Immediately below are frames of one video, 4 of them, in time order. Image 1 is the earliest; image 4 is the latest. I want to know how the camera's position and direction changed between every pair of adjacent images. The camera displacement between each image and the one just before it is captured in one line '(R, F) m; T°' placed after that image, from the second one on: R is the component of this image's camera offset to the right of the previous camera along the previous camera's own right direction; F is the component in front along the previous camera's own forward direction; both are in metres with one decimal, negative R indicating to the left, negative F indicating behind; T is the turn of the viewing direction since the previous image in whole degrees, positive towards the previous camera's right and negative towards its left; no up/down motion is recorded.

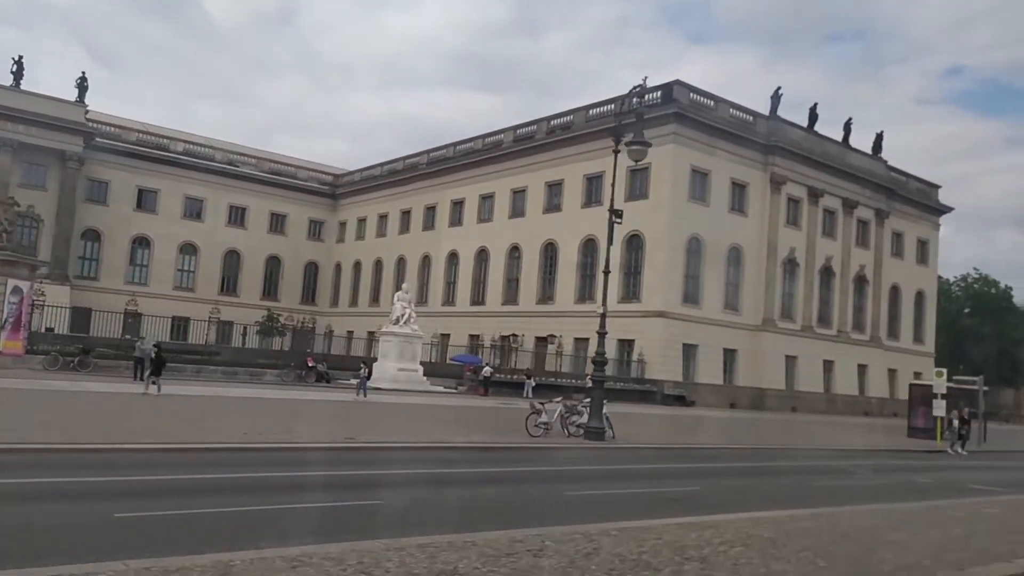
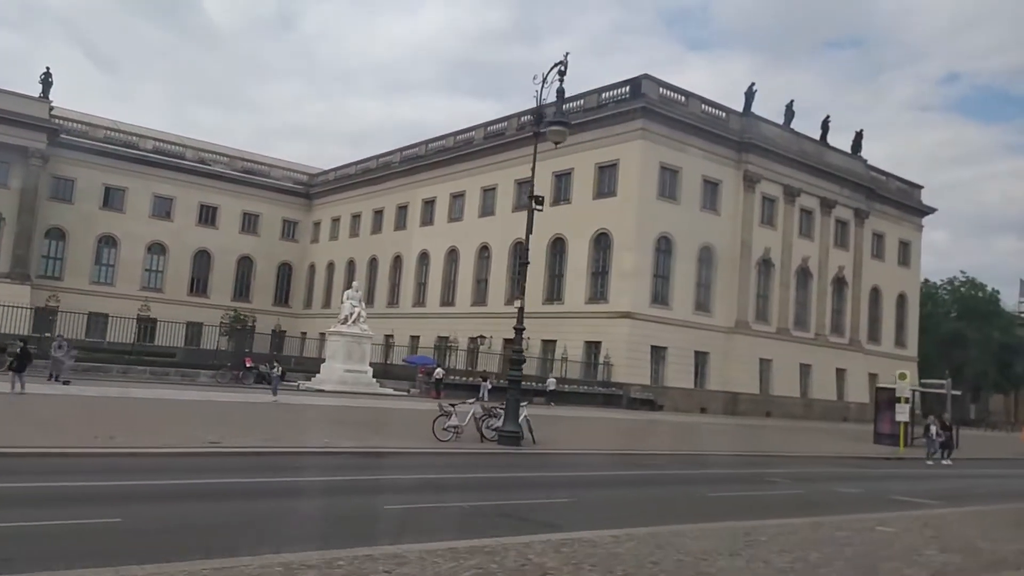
(+2.4, +1.6) m; 0°
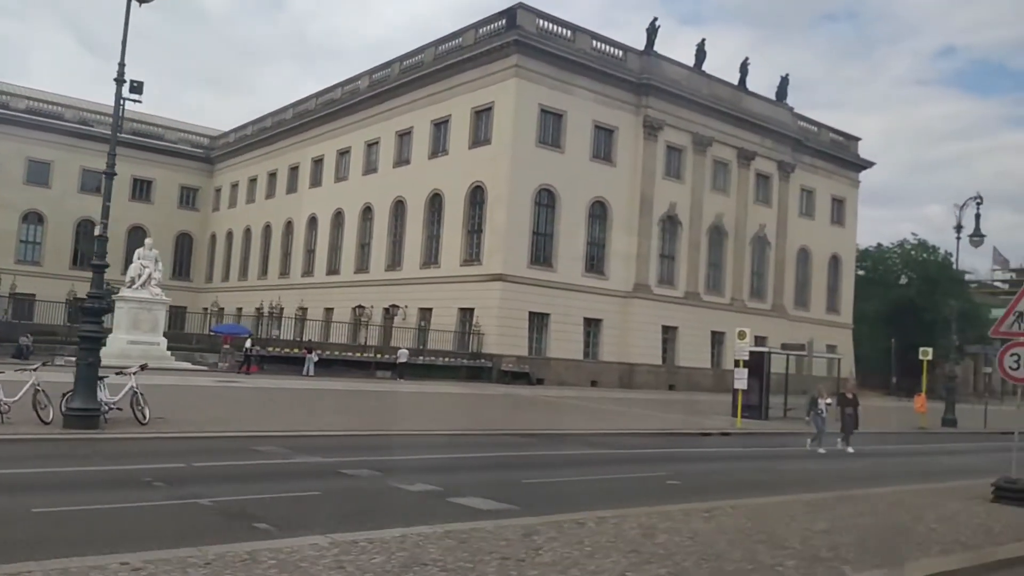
(+8.0, +5.5) m; 0°
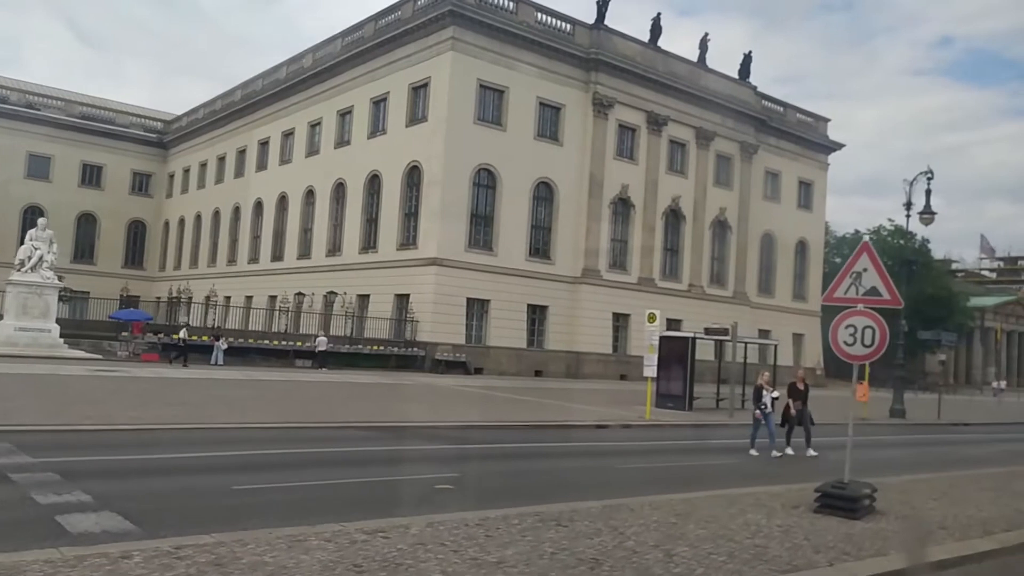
(+3.3, +2.2) m; 0°
